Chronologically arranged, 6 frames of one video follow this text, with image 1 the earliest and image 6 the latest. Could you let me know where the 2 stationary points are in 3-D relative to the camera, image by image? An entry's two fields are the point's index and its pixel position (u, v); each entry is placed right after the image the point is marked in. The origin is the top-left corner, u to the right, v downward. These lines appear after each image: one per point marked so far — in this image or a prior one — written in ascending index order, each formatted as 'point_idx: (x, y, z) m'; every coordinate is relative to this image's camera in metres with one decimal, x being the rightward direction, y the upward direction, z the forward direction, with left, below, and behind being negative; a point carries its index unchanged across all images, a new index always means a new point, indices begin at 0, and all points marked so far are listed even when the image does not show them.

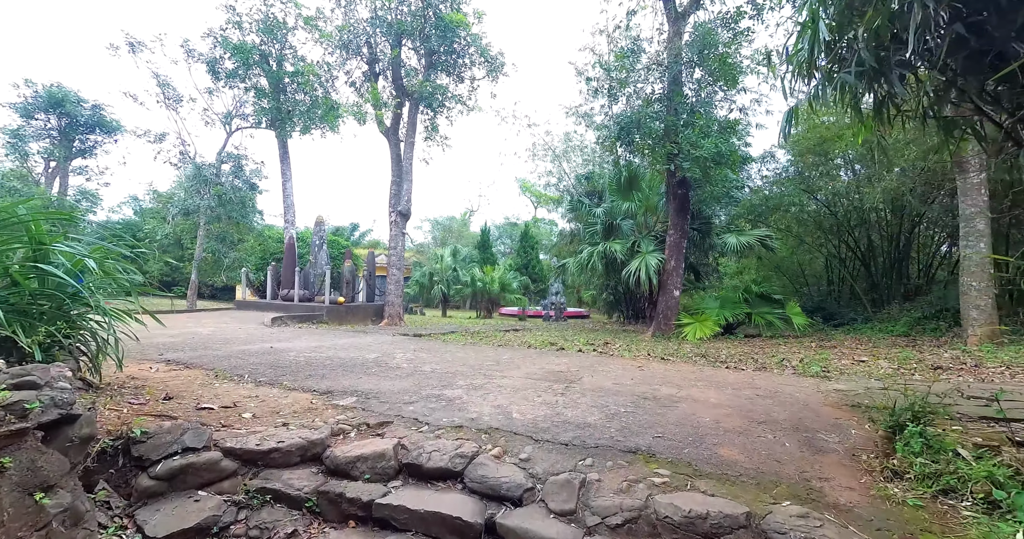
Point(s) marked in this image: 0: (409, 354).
0: (-1.1, -0.9, +5.4) m
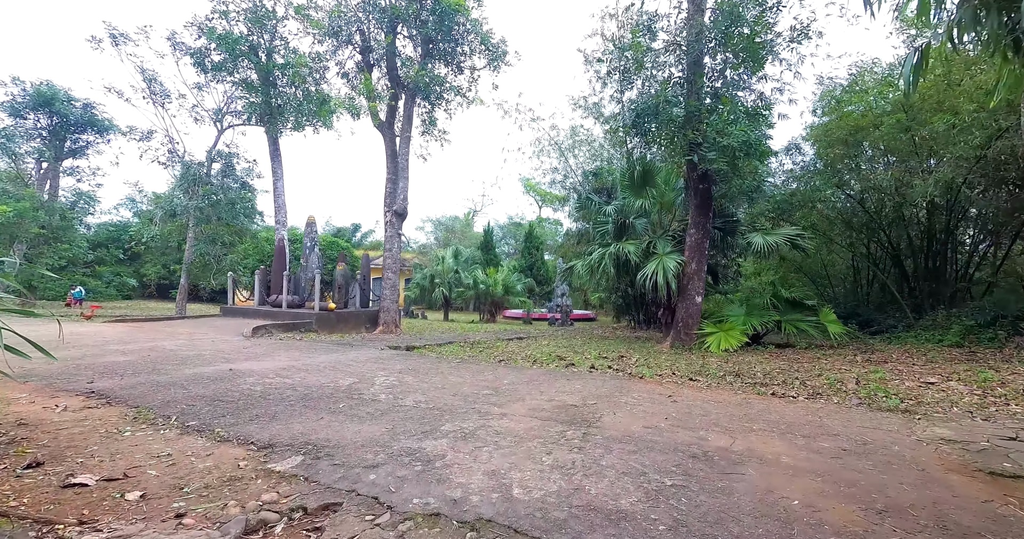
0: (-1.1, -1.0, +4.6) m
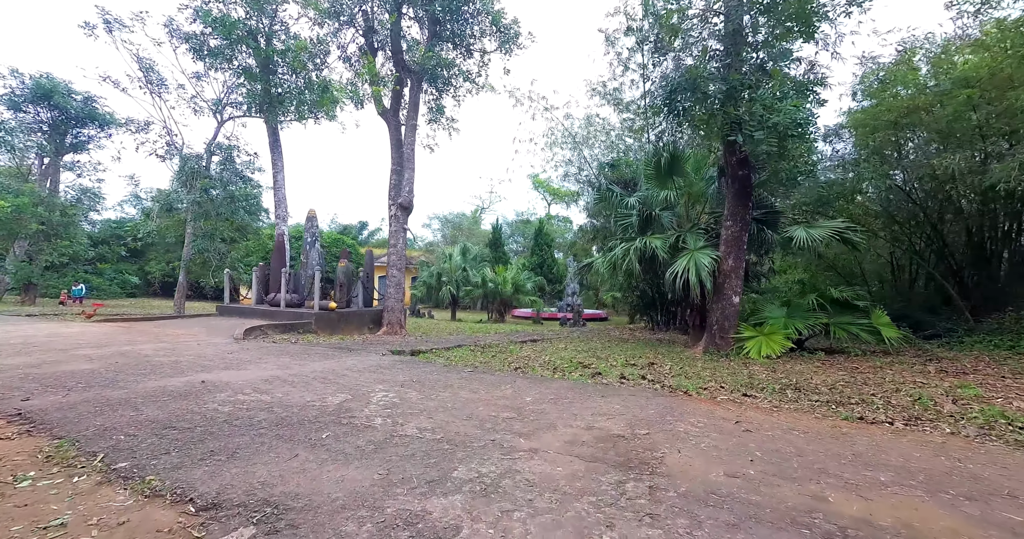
0: (-0.9, -1.0, +3.8) m
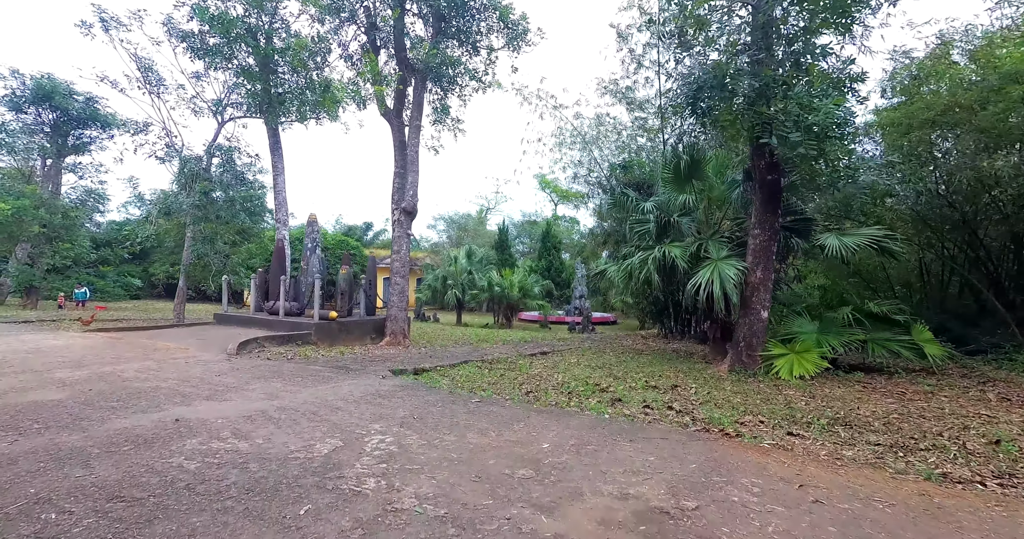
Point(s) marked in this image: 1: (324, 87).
0: (-0.8, -1.1, +3.3) m
1: (-5.0, +4.8, +13.0) m
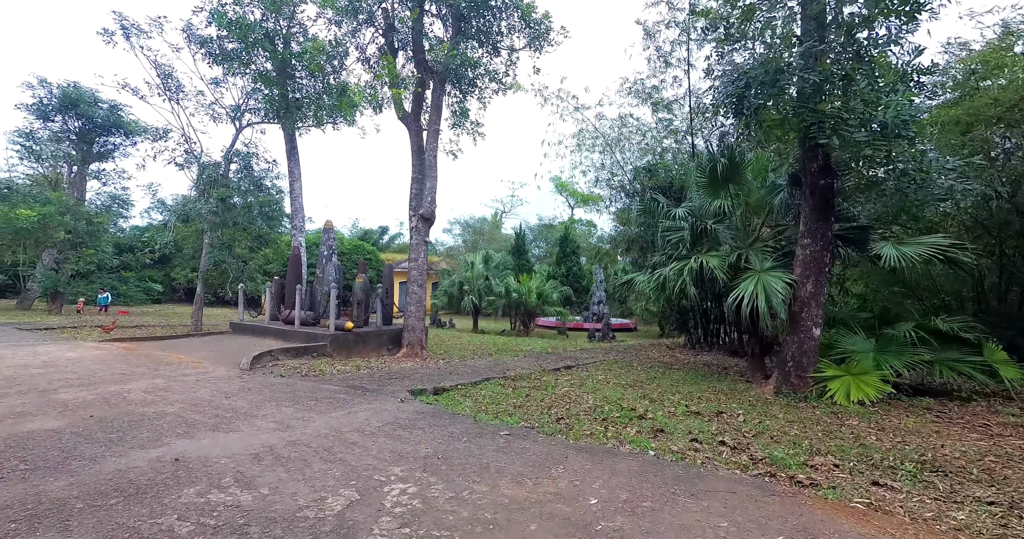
0: (-0.6, -1.3, +2.9) m
1: (-4.4, +4.6, +12.8) m
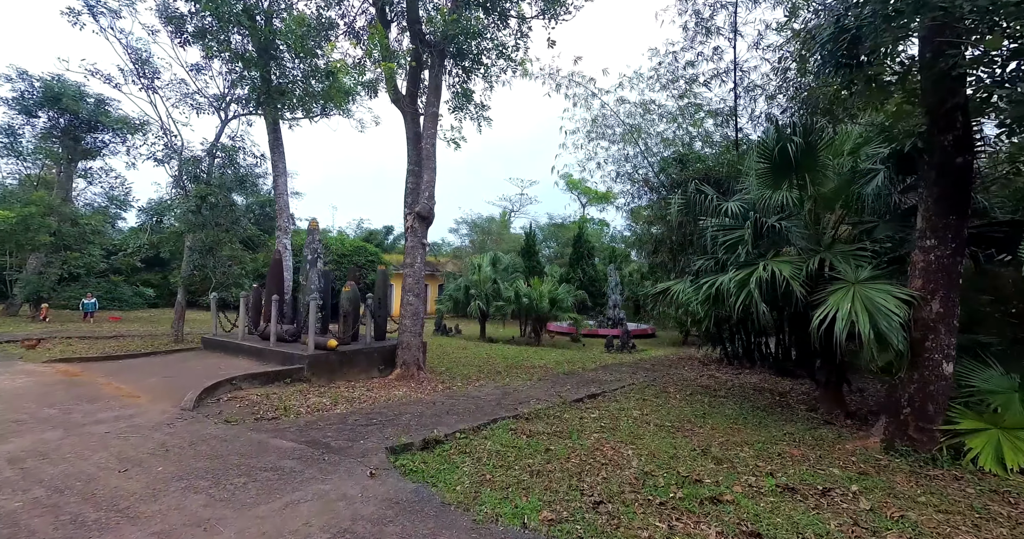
0: (-0.5, -1.4, +1.3) m
1: (-4.2, +4.5, +11.2) m
